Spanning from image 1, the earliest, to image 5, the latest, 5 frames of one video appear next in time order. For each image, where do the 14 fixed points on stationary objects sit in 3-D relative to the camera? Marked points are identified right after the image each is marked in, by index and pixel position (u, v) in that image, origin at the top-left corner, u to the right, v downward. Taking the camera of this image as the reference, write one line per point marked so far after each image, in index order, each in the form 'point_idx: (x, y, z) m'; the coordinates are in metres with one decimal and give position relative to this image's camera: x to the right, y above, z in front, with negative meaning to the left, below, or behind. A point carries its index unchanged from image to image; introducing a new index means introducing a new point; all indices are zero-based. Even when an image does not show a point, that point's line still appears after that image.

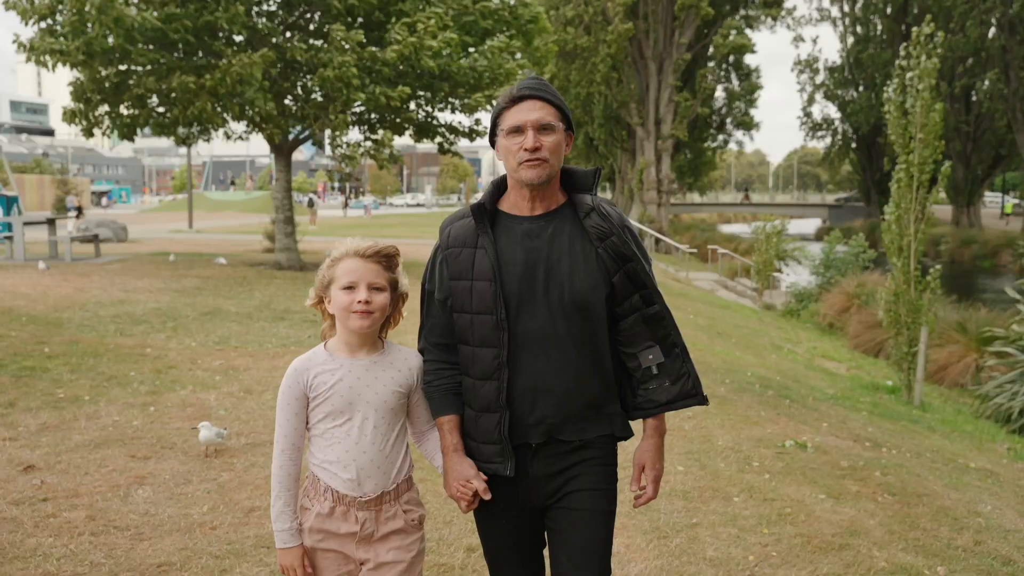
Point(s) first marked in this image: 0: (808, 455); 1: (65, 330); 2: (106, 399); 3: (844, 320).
0: (+2.1, -1.2, +6.6) m
1: (-5.2, -0.5, +10.6) m
2: (-3.3, -0.9, +7.4) m
3: (+7.0, -0.7, +19.0) m
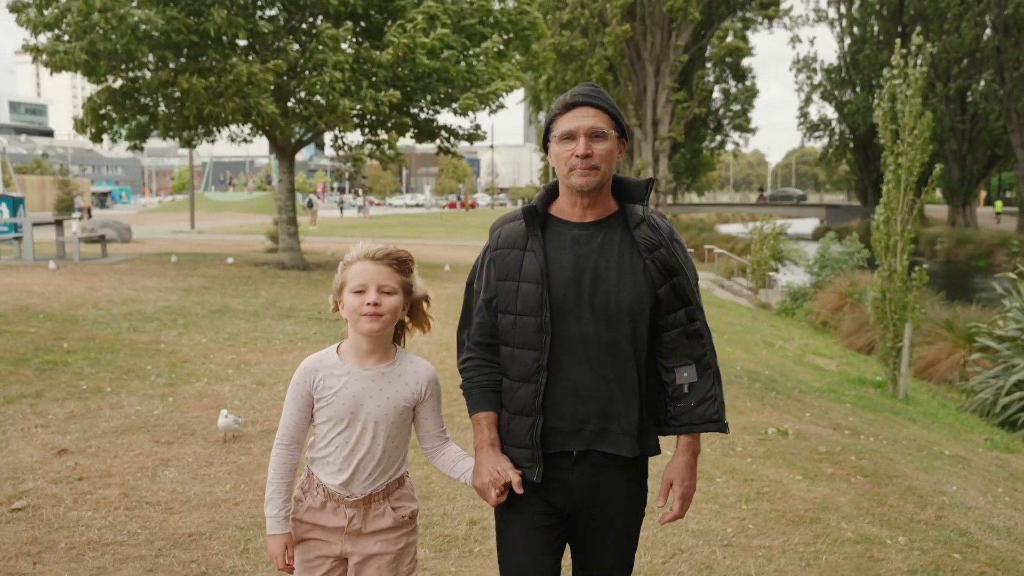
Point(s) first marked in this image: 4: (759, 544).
0: (+2.1, -1.2, +7.0) m
1: (-5.2, -0.5, +11.0) m
2: (-3.3, -0.9, +7.9) m
3: (+7.0, -0.7, +19.4) m
4: (+1.3, -1.3, +4.7) m
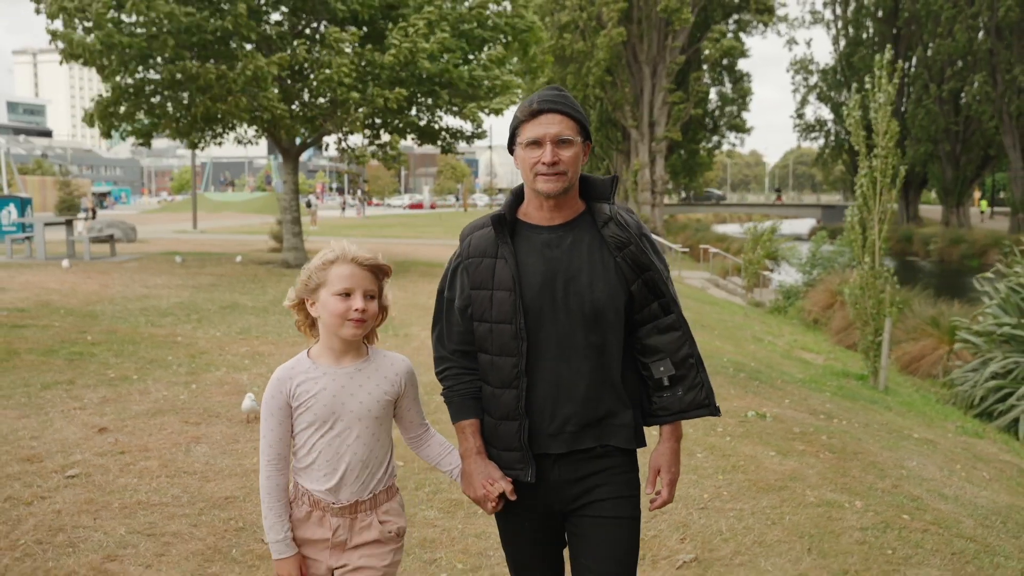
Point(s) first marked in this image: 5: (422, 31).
0: (+2.1, -1.1, +7.6) m
1: (-5.2, -0.4, +11.6) m
2: (-3.3, -0.8, +8.4) m
3: (+6.9, -0.6, +20.0) m
4: (+1.3, -1.3, +5.3) m
5: (-1.6, +4.7, +16.6) m
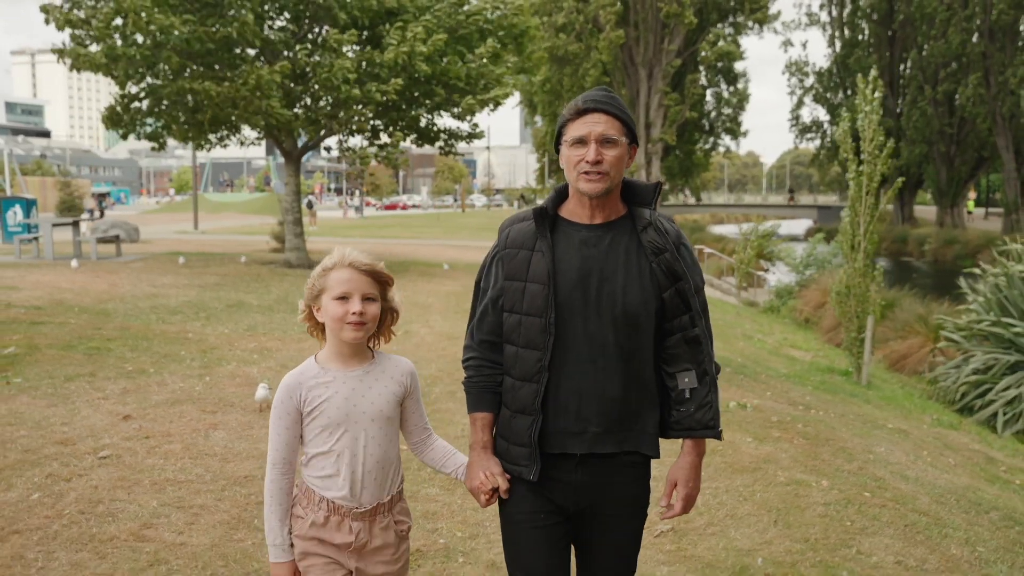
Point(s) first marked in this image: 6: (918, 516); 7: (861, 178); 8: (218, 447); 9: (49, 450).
0: (+2.1, -1.1, +8.1) m
1: (-5.3, -0.4, +12.1) m
2: (-3.4, -0.8, +8.9) m
3: (+6.9, -0.6, +20.5) m
4: (+1.2, -1.3, +5.8) m
5: (-1.7, +4.7, +17.0) m
6: (+2.4, -1.4, +5.4) m
7: (+4.6, +1.5, +12.2) m
8: (-2.0, -1.1, +6.3) m
9: (-3.0, -1.0, +5.9) m
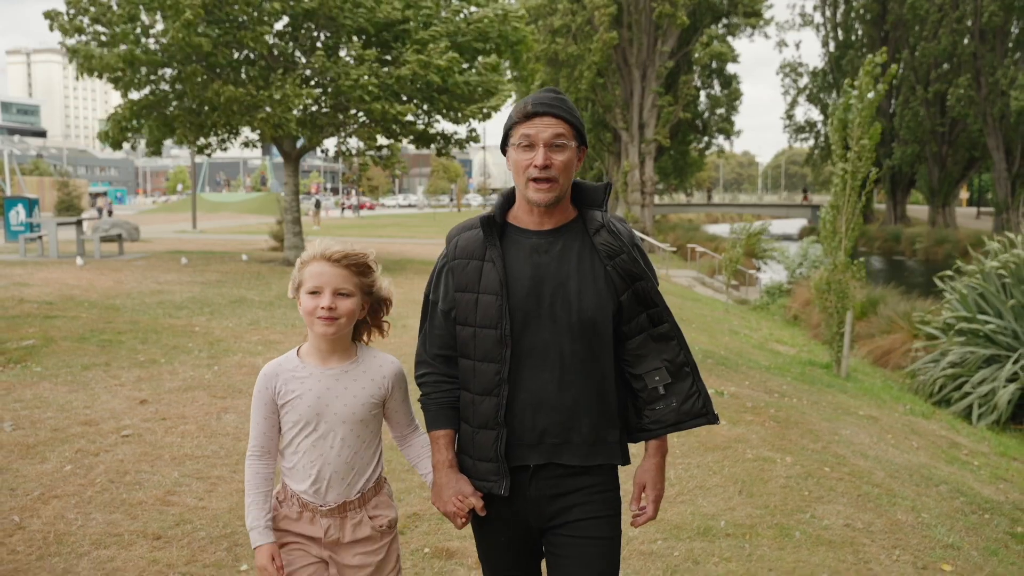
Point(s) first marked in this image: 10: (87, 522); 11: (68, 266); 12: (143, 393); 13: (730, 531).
0: (+2.0, -1.0, +8.6) m
1: (-5.4, -0.3, +12.6) m
2: (-3.5, -0.8, +9.4) m
3: (+6.7, -0.5, +21.1) m
4: (+1.2, -1.2, +6.3) m
5: (-1.8, +4.8, +17.6) m
6: (+2.4, -1.3, +6.0) m
7: (+4.5, +1.5, +12.7) m
8: (-2.1, -1.0, +6.8) m
9: (-3.1, -1.0, +6.4) m
10: (-2.2, -1.2, +4.6) m
11: (-8.9, +0.4, +18.2) m
12: (-3.2, -0.9, +7.8) m
13: (+1.2, -1.3, +5.0) m
